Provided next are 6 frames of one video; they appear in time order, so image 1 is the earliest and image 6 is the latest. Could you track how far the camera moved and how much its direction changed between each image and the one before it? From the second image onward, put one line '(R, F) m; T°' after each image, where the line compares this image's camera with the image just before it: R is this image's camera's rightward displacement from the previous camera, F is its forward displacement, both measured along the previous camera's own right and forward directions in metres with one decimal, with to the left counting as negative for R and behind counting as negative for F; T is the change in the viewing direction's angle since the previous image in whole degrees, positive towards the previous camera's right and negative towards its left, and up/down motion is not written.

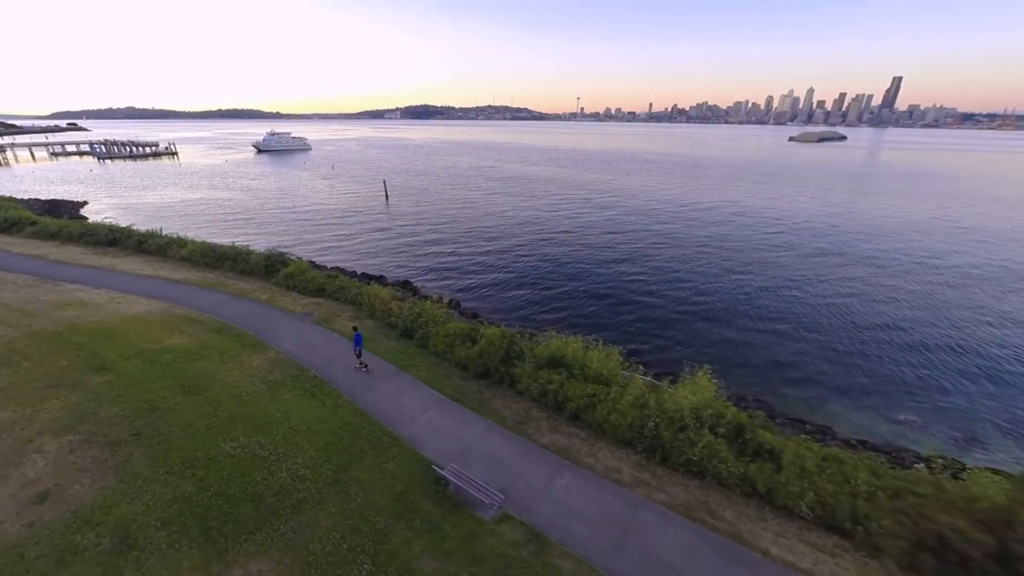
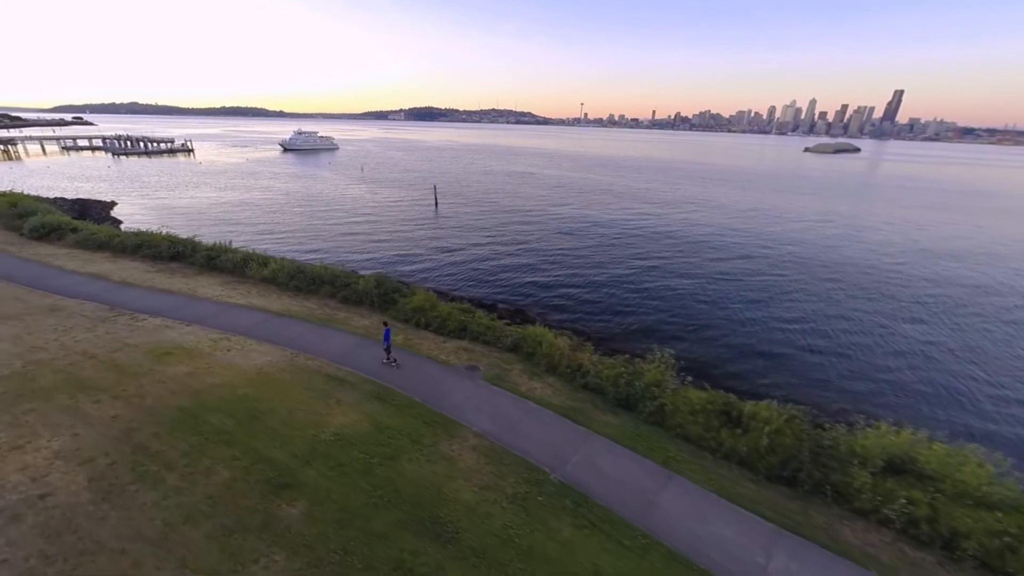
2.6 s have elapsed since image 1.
(-8.9, +4.6) m; +1°
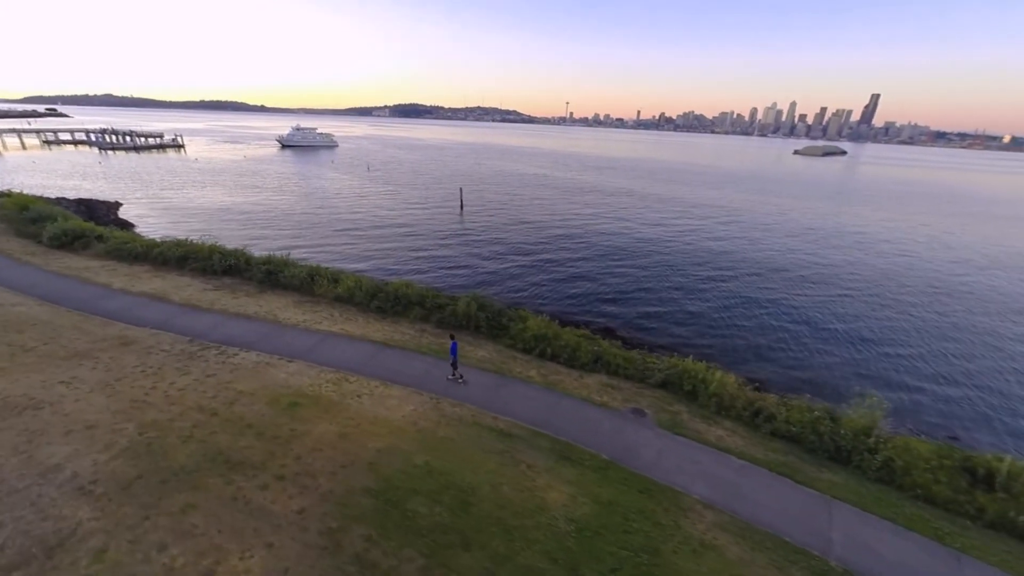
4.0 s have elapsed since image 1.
(-6.3, +2.3) m; +2°
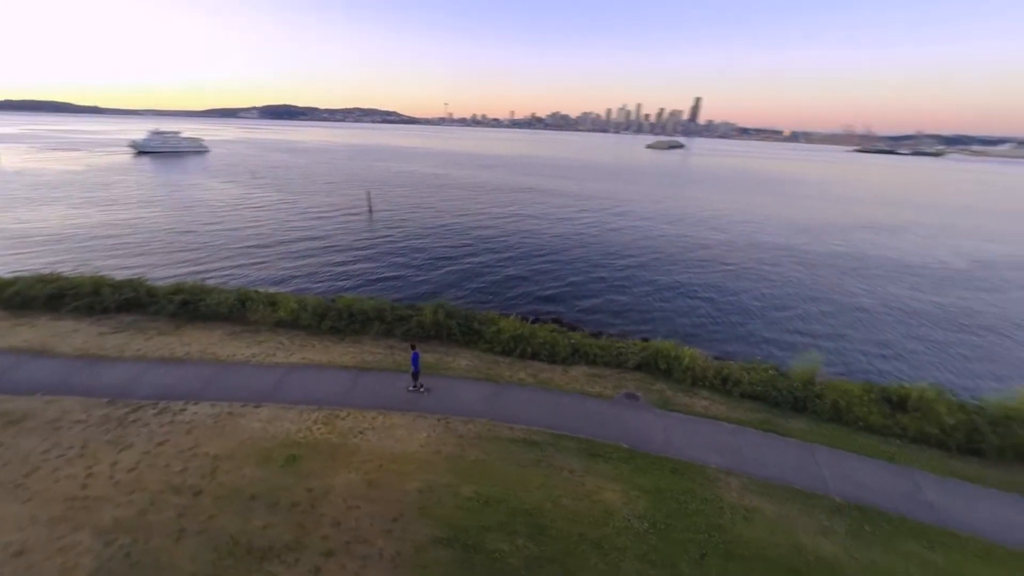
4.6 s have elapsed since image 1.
(-2.9, +0.6) m; +13°
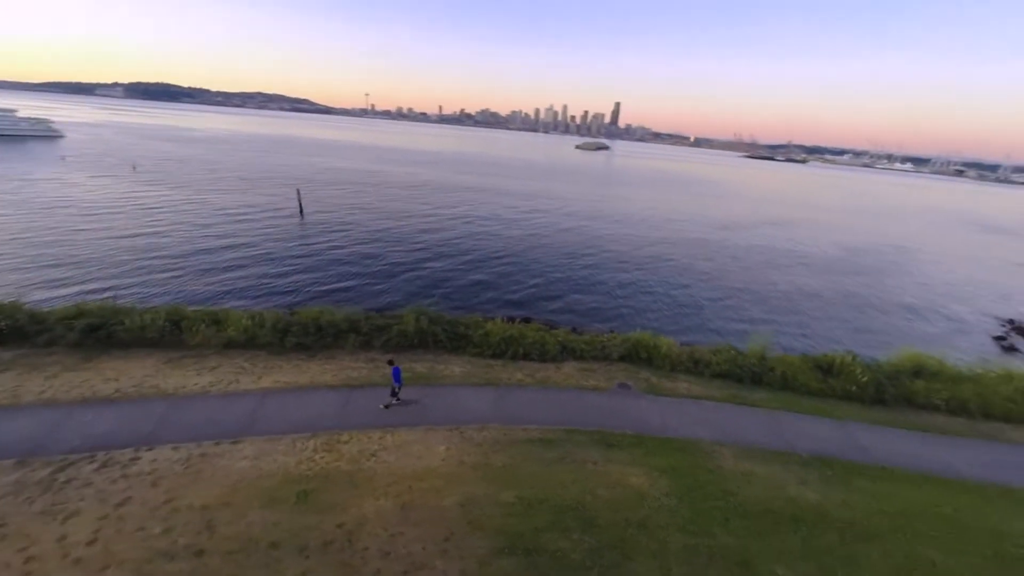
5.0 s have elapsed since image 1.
(-2.7, +0.2) m; +12°
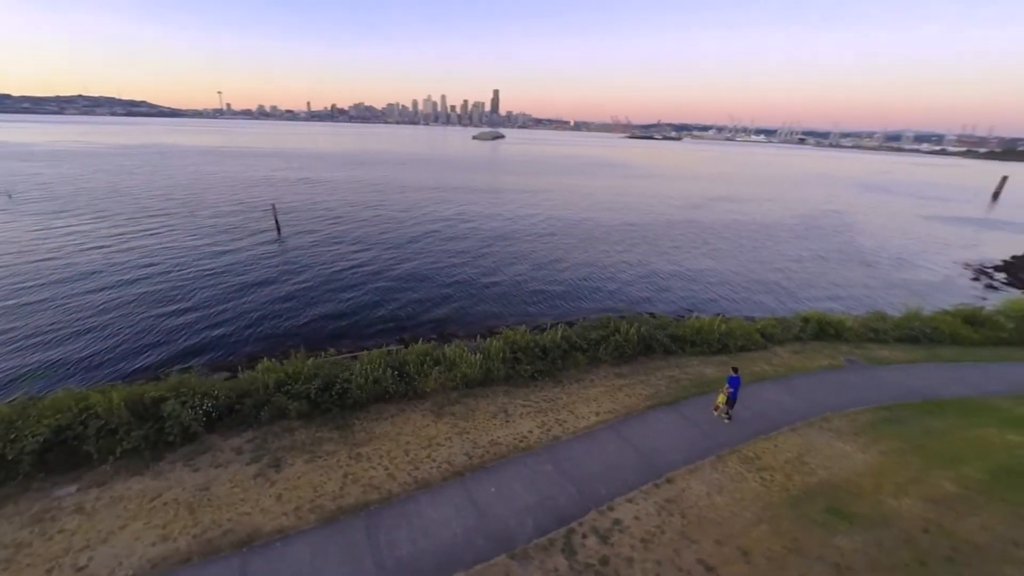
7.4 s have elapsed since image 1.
(-12.9, +2.3) m; +13°
